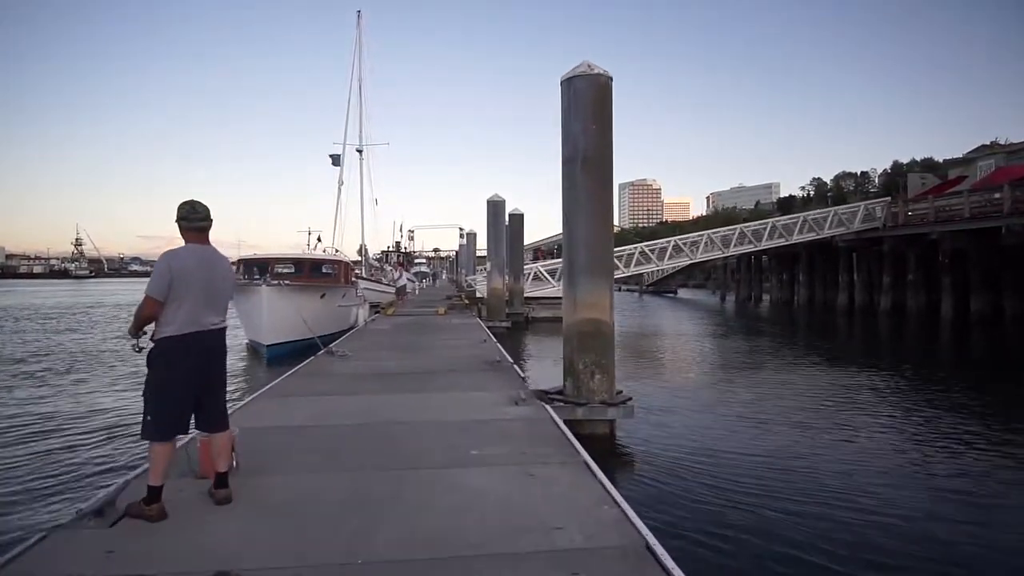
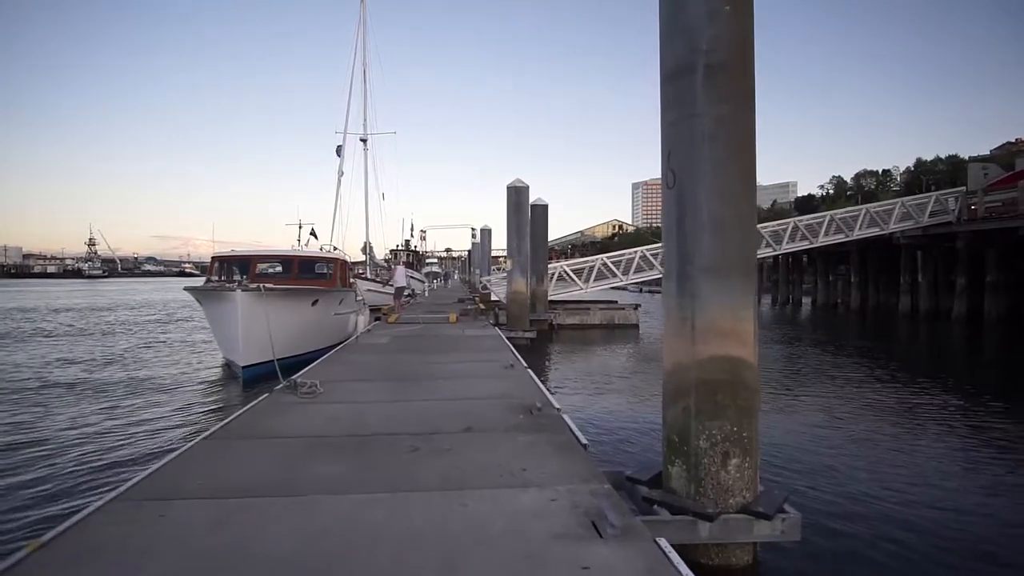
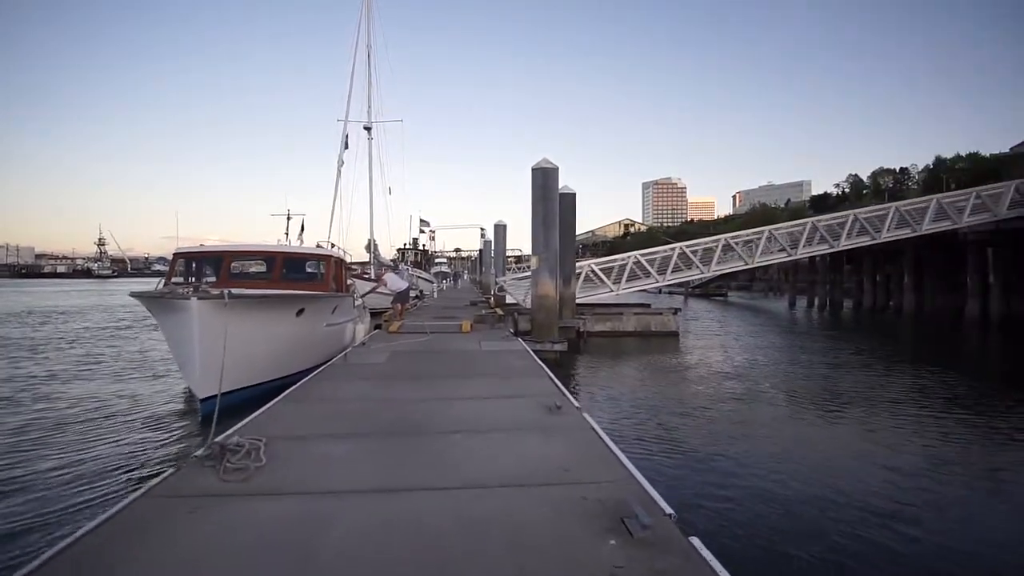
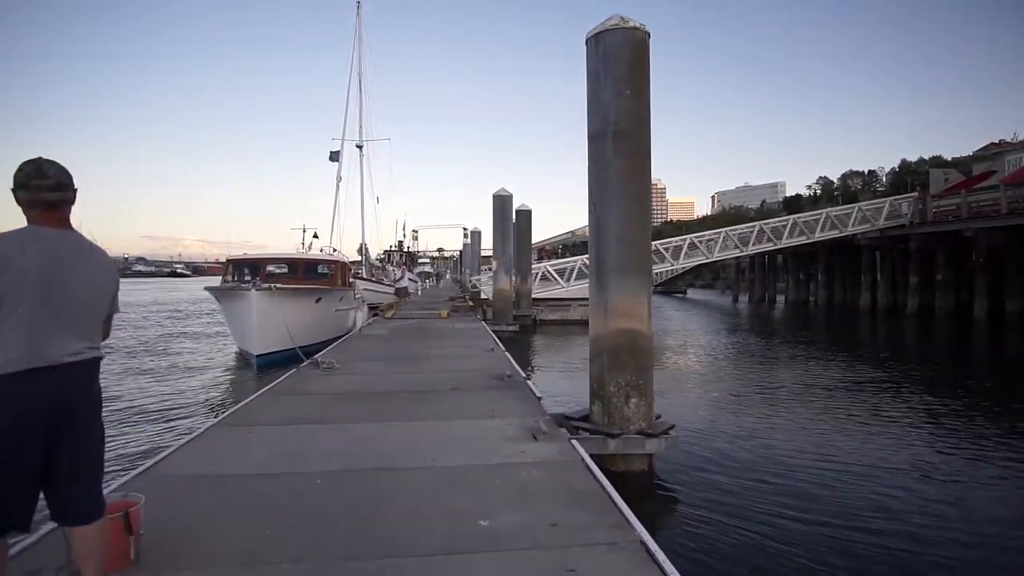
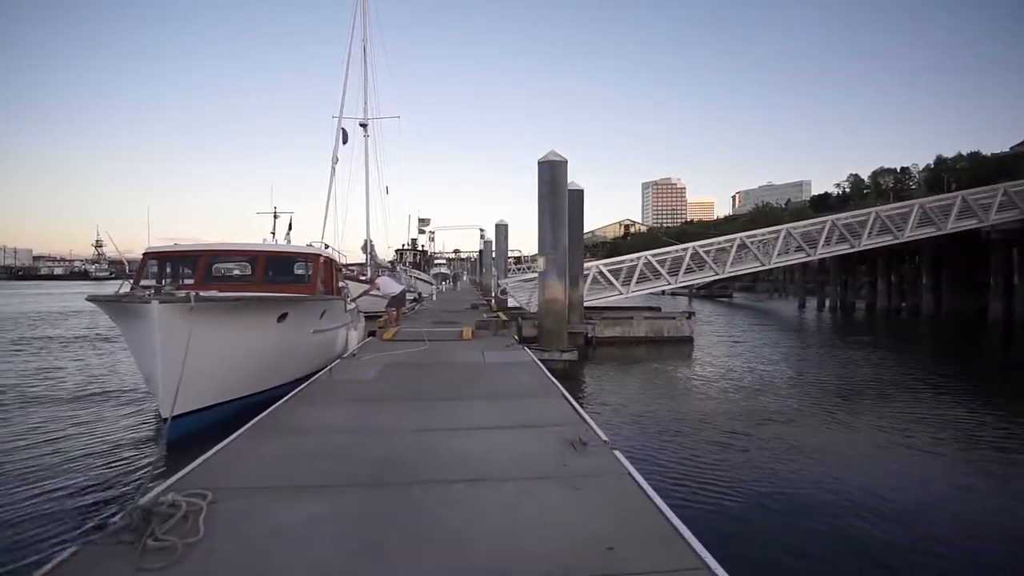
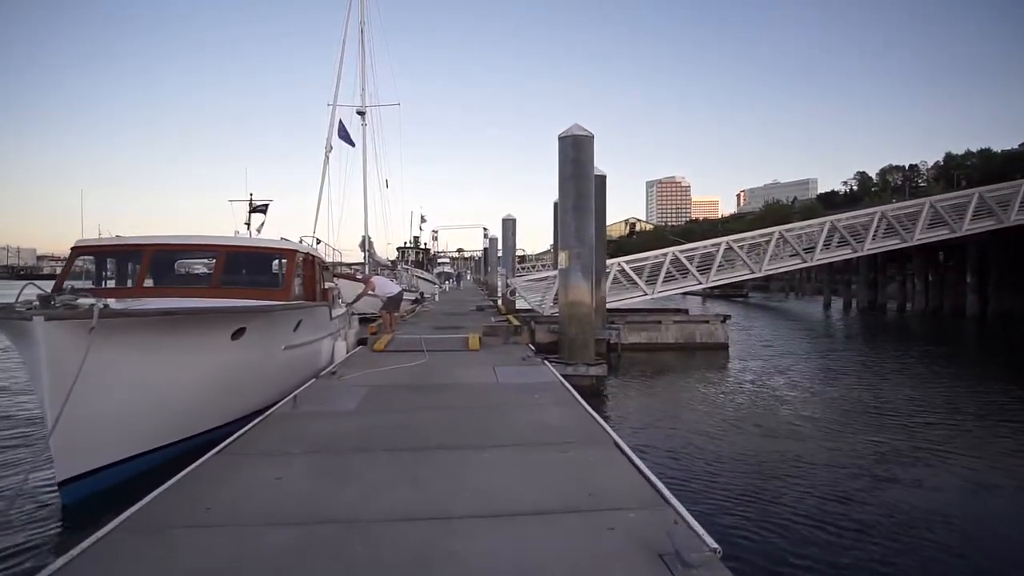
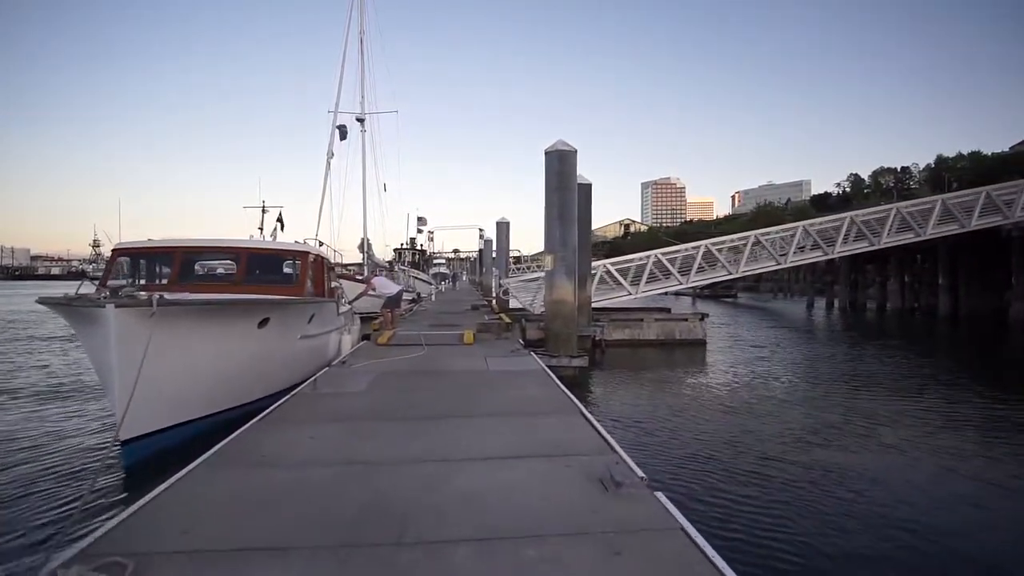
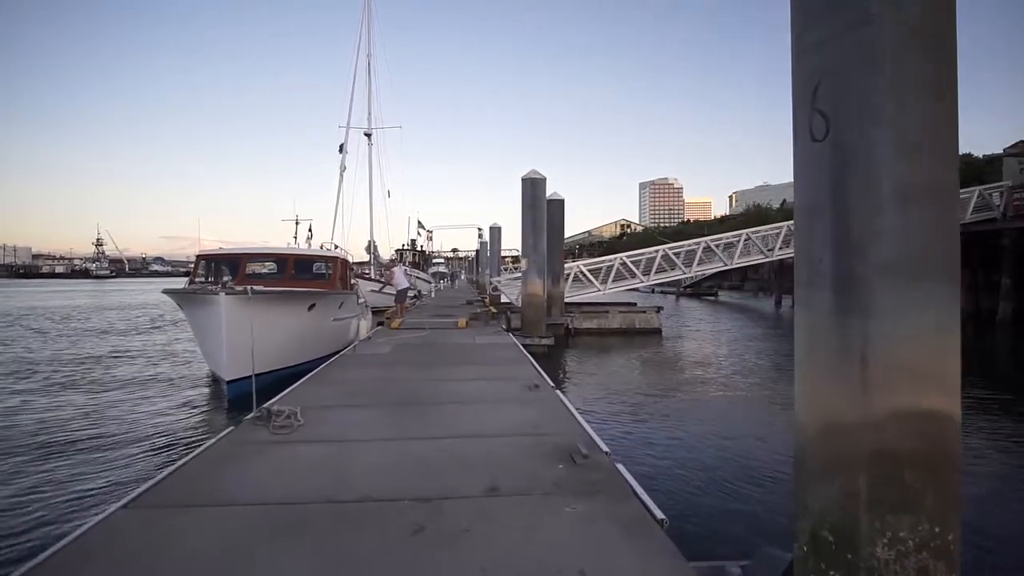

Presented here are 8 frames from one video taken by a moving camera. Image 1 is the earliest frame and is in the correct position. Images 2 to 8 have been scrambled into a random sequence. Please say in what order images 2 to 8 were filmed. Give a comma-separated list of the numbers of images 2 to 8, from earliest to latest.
4, 2, 8, 3, 5, 7, 6
